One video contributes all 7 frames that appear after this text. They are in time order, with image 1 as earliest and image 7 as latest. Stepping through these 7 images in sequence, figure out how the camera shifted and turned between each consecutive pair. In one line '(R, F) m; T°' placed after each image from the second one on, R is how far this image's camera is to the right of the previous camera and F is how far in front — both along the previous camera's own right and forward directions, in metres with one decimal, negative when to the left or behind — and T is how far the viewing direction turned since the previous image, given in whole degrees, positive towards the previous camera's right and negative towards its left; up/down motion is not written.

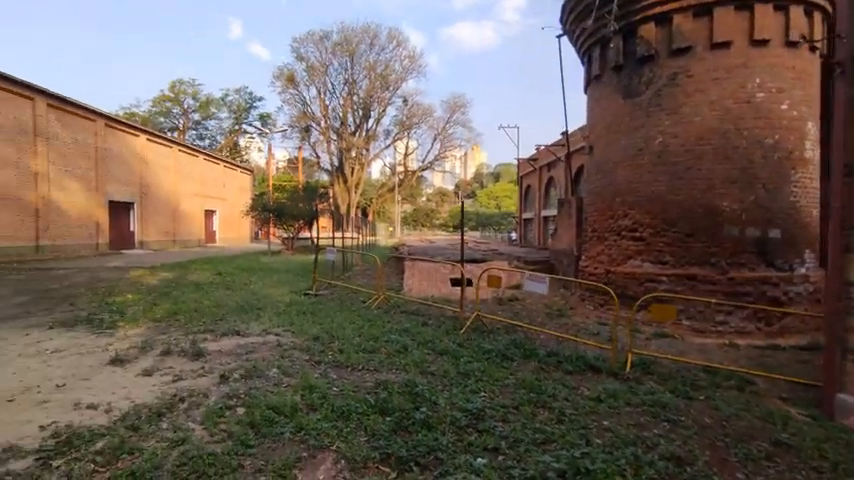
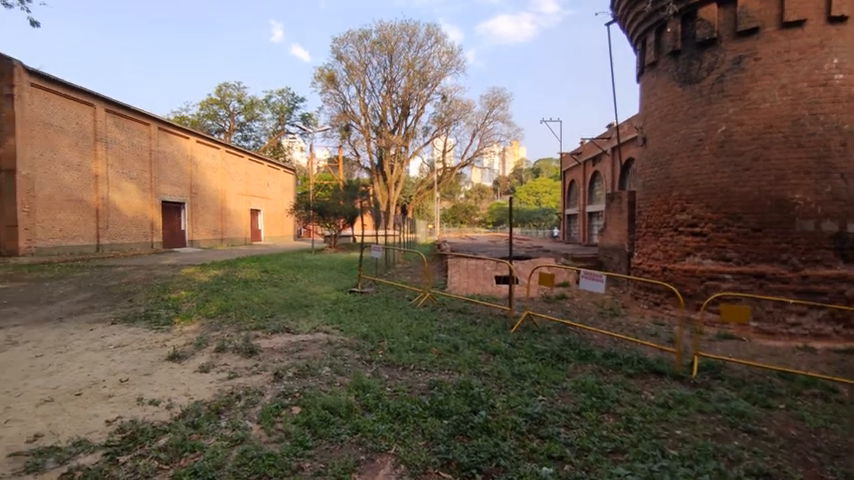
(-0.2, +0.1) m; -5°
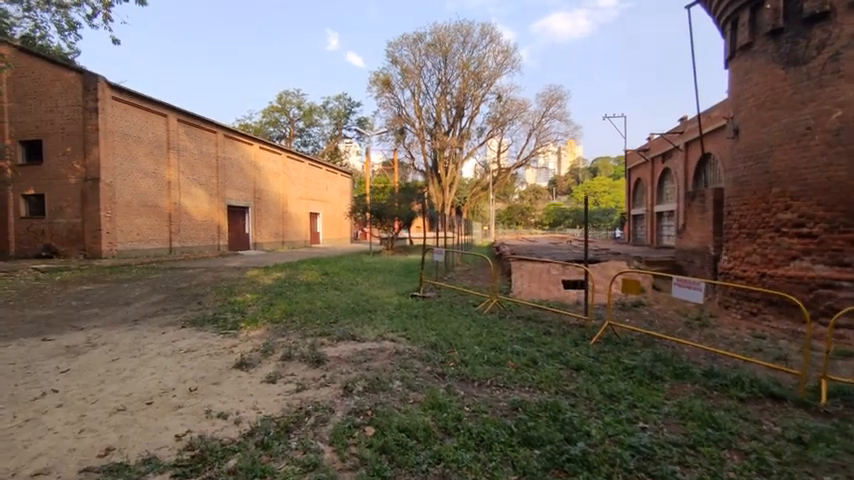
(-0.2, +0.4) m; -6°
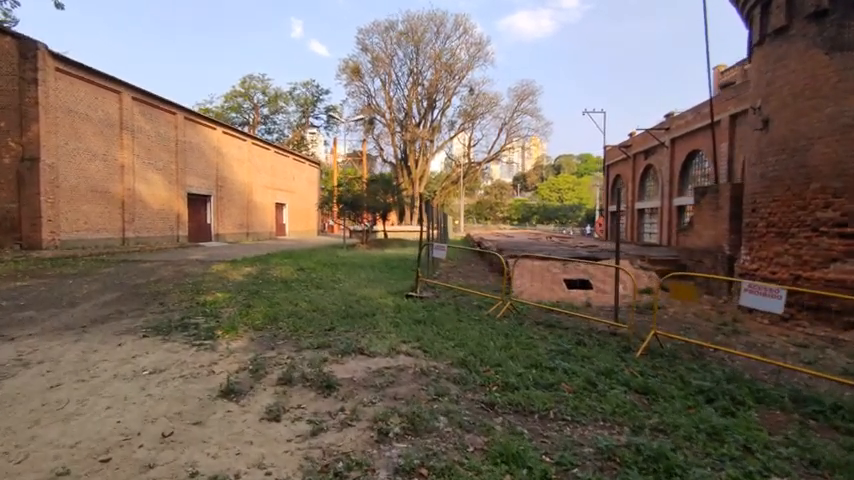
(-0.7, +1.1) m; +5°
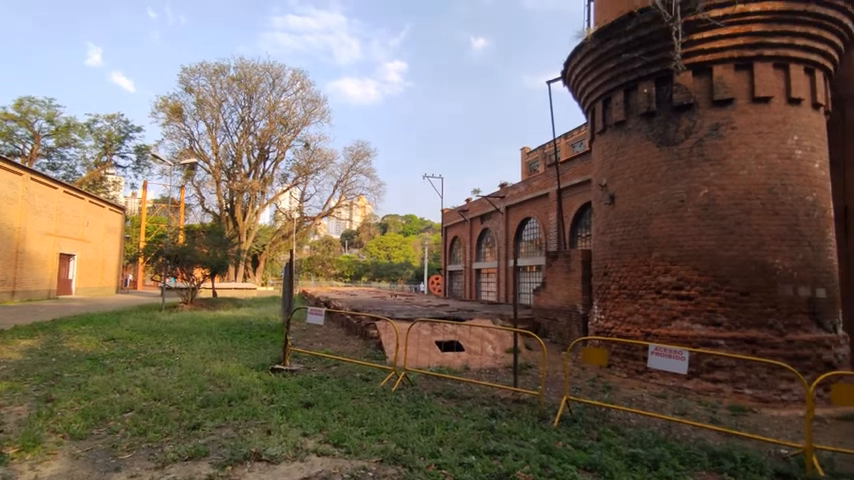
(-0.9, +0.9) m; +21°
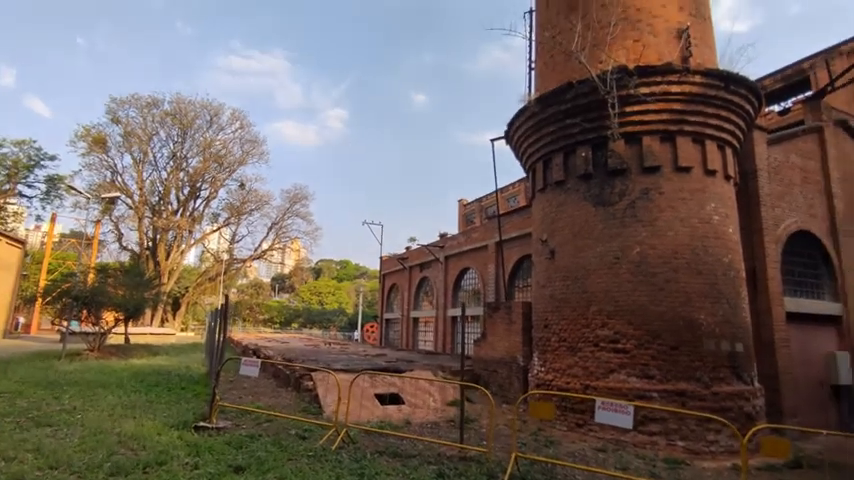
(-0.2, +0.1) m; +8°
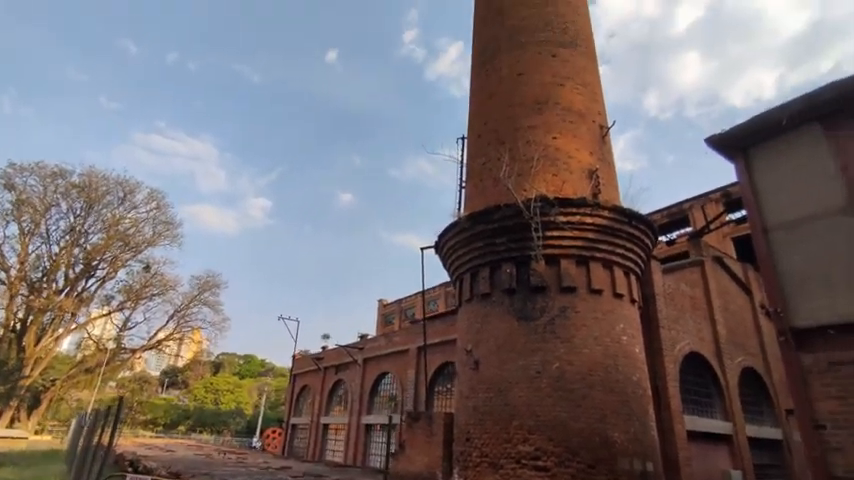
(-0.3, -0.1) m; +10°
